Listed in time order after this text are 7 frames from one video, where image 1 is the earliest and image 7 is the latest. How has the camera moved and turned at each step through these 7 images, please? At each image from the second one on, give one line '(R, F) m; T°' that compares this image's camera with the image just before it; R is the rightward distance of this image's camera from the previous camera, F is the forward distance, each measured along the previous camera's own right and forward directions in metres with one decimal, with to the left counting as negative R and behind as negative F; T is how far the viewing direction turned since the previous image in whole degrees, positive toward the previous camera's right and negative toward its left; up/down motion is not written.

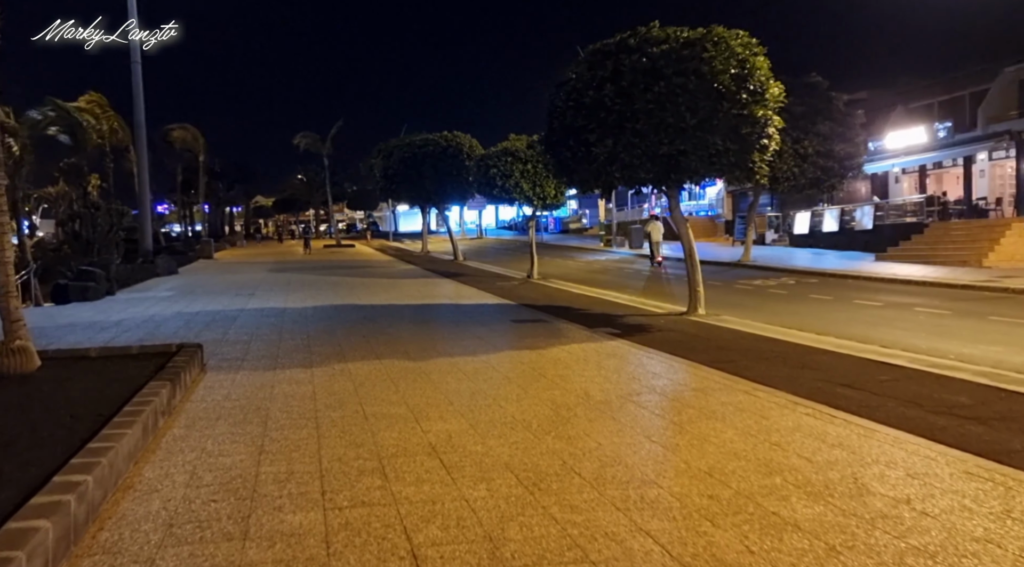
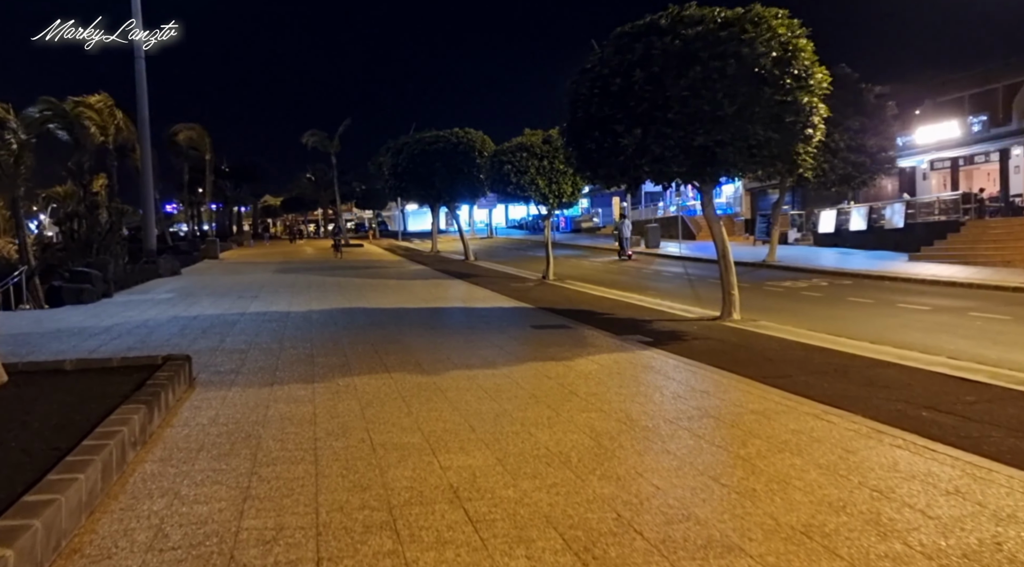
(-0.2, +1.0) m; -1°
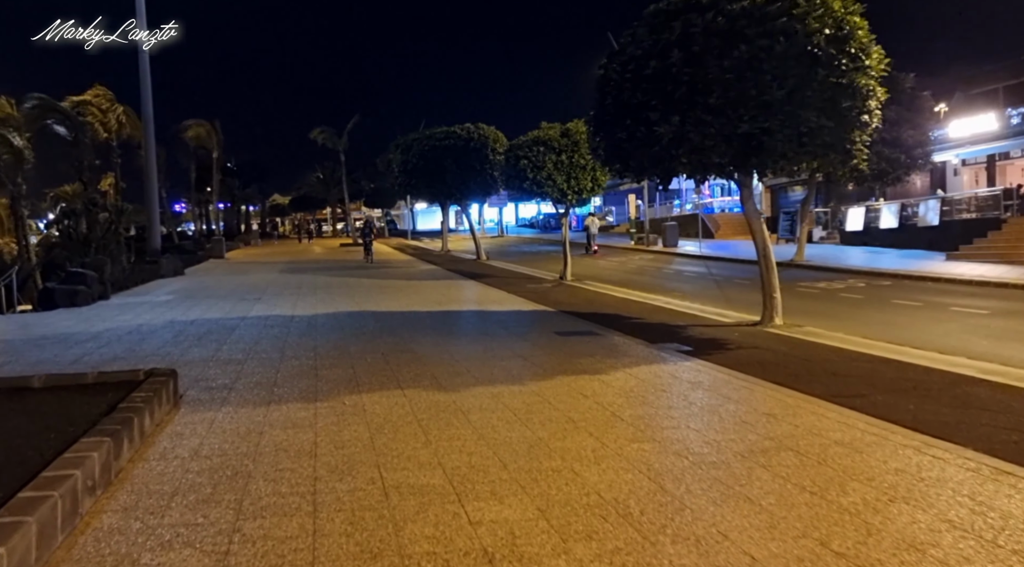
(-0.2, +1.0) m; -1°
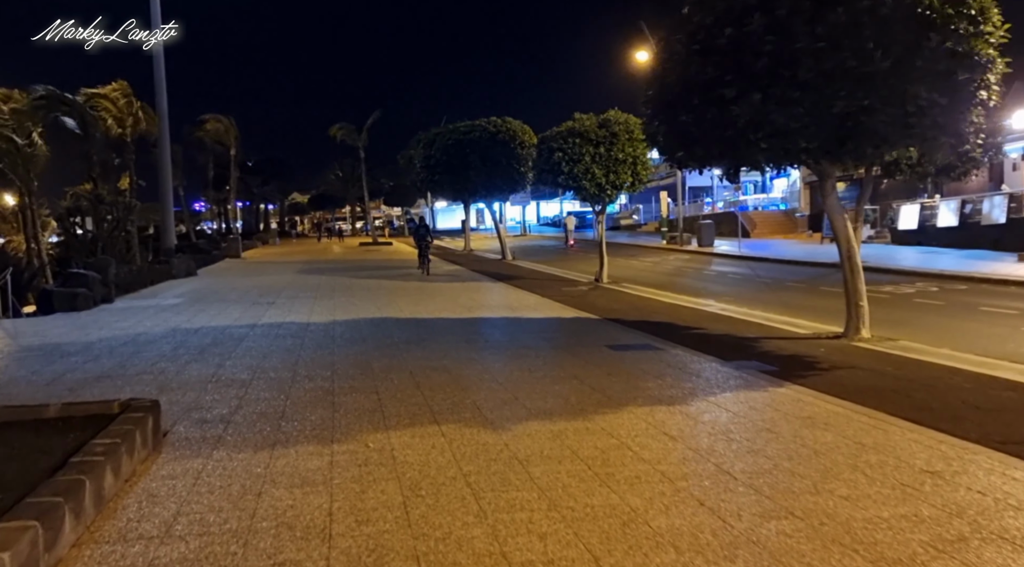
(-0.4, +1.5) m; -2°
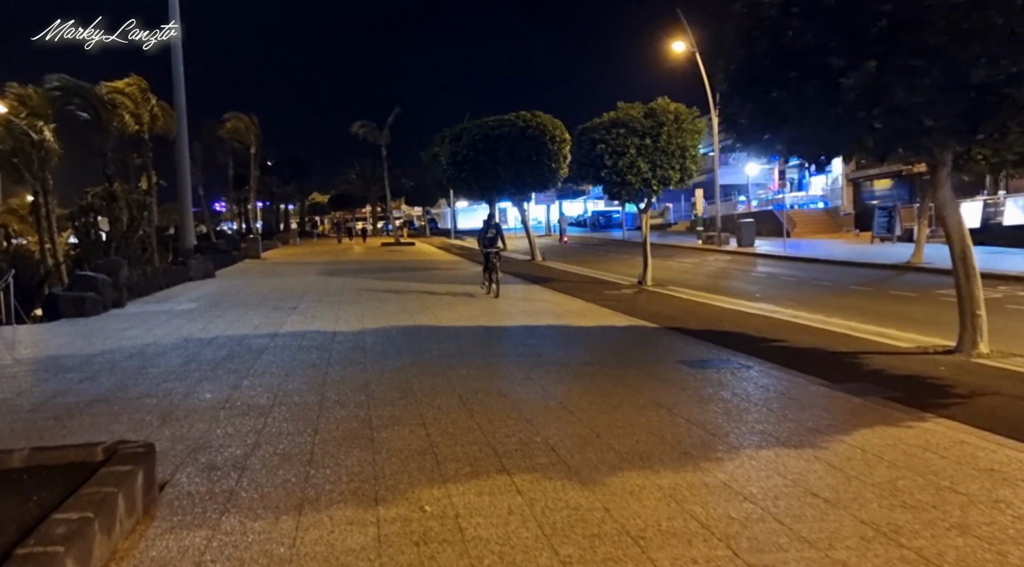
(-0.5, +1.4) m; -2°
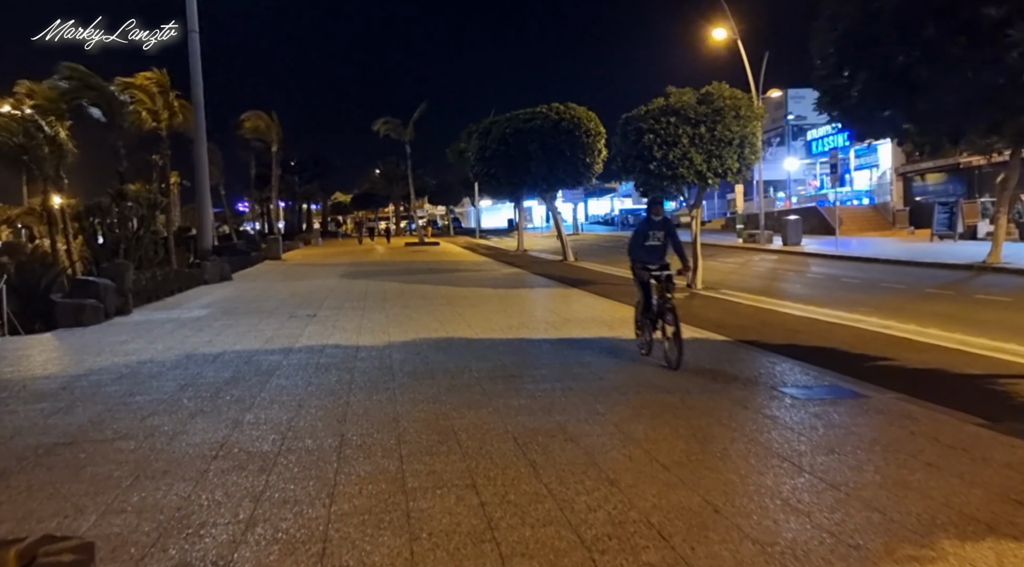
(-0.4, +1.5) m; -2°
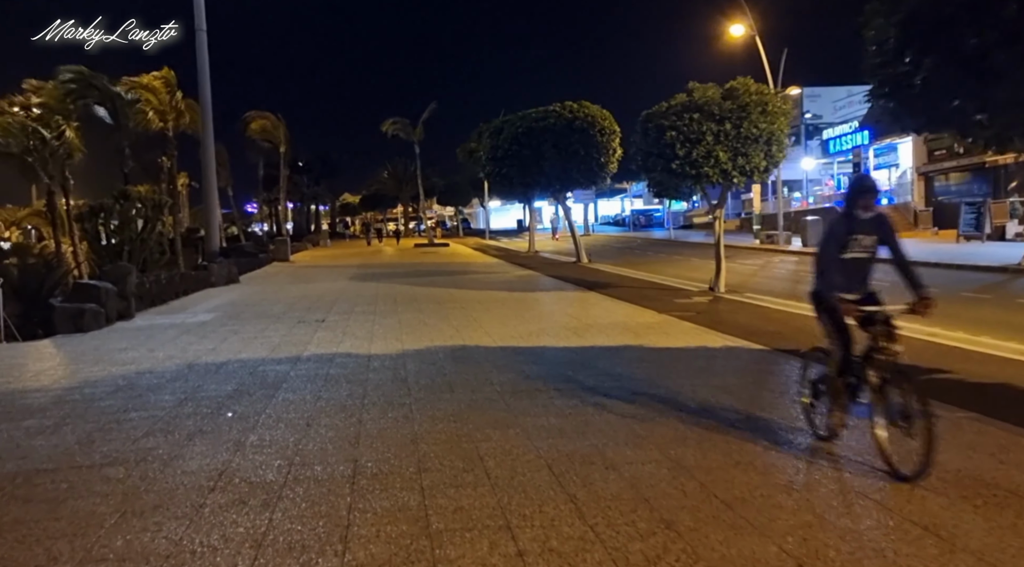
(-0.2, +0.6) m; -1°
